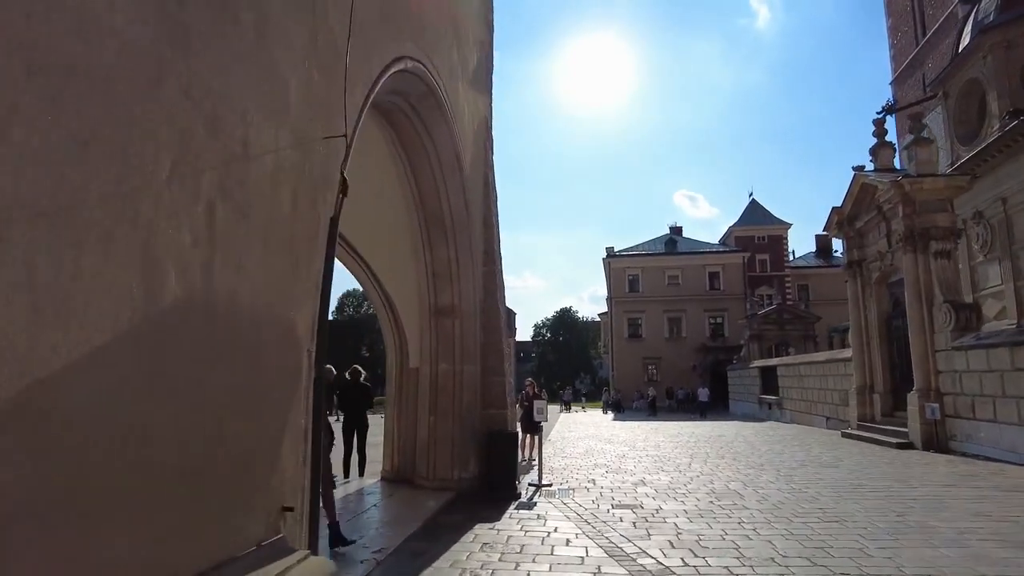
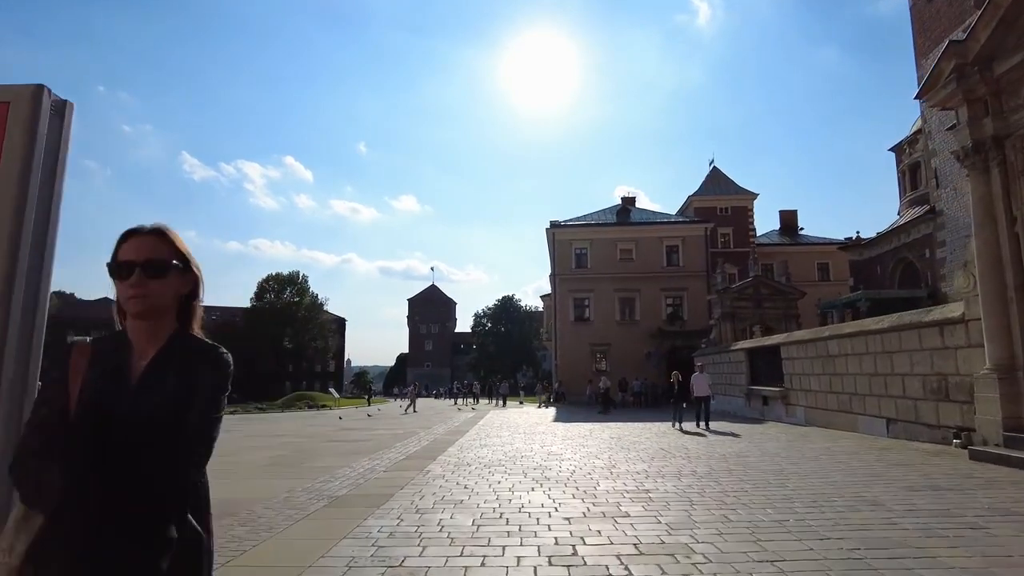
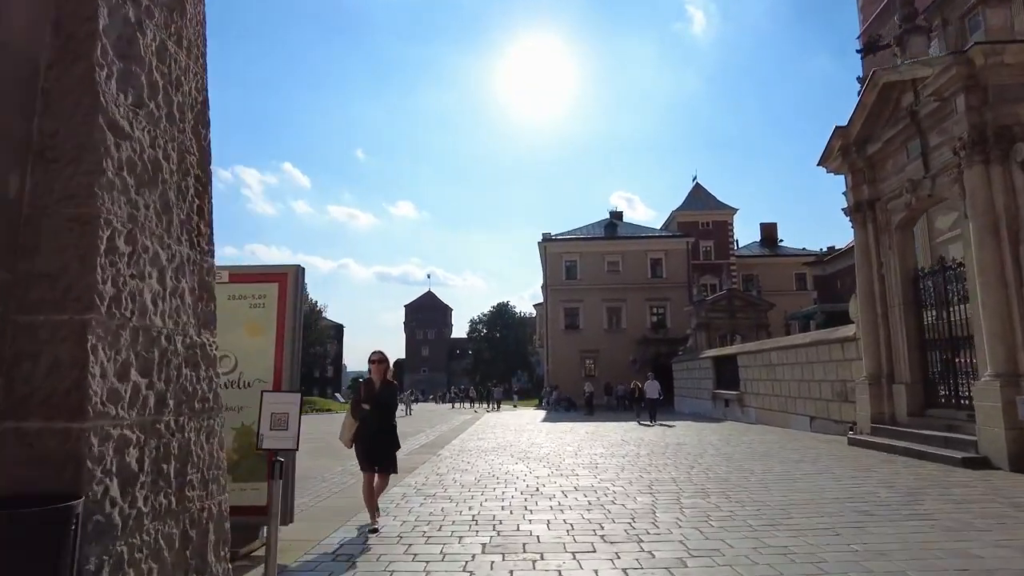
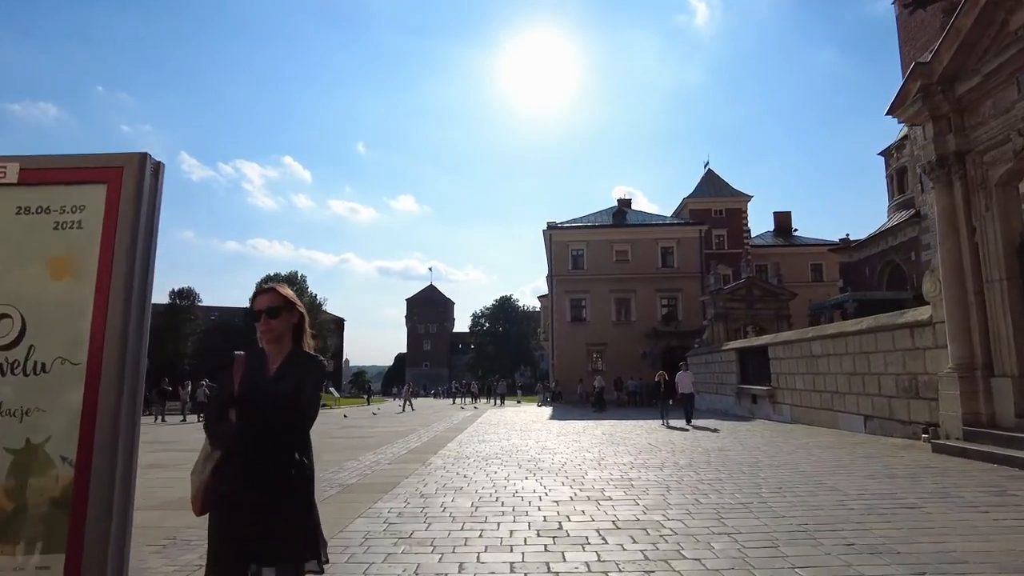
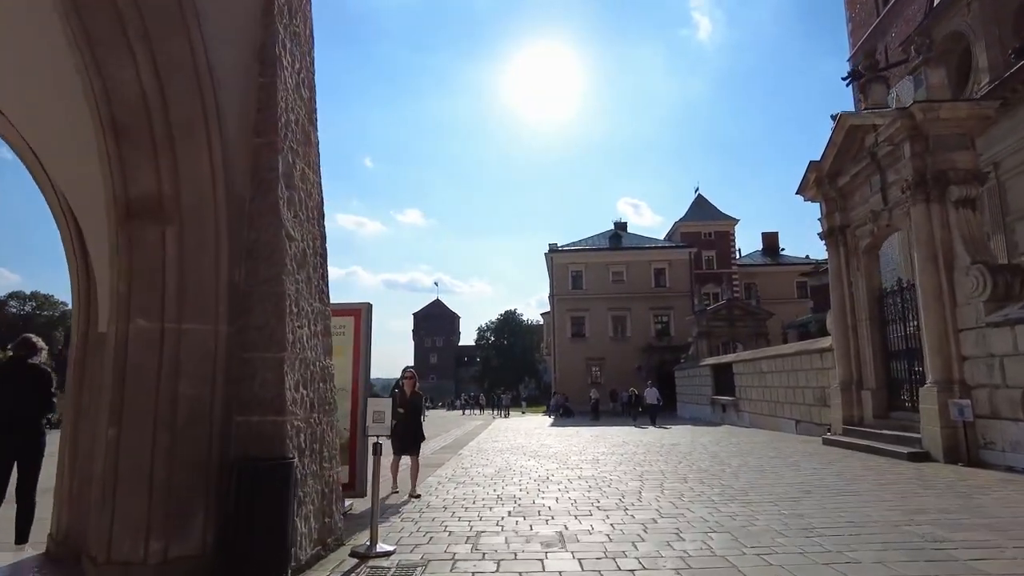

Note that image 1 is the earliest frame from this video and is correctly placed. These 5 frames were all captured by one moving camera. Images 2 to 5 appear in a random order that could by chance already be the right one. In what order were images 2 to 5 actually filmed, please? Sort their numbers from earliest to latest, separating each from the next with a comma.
5, 3, 4, 2
